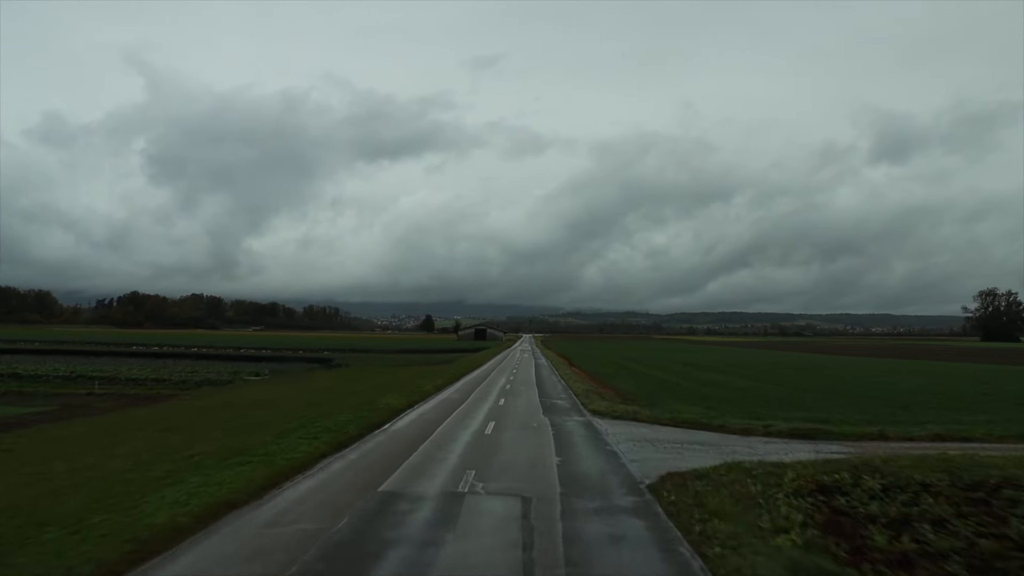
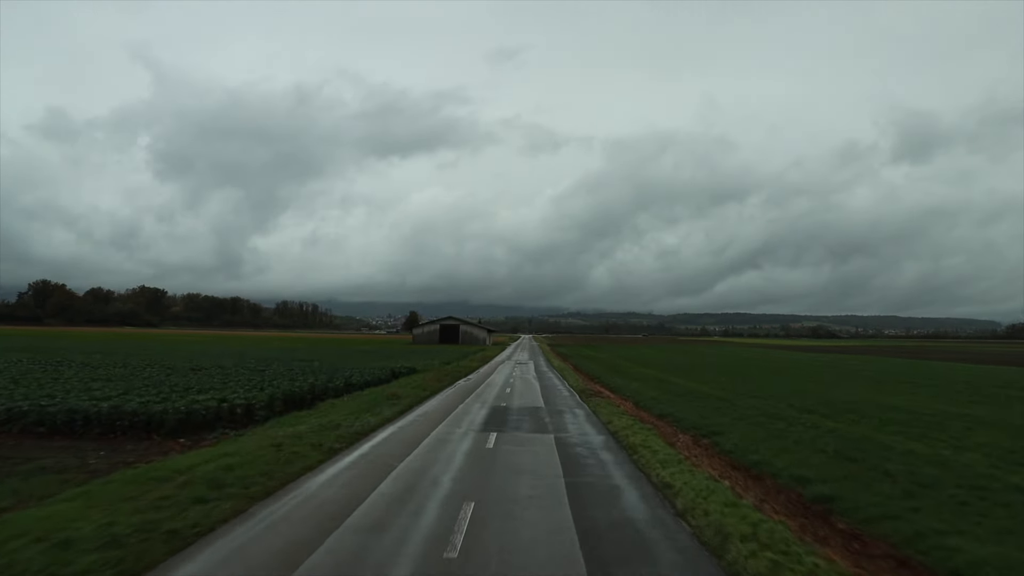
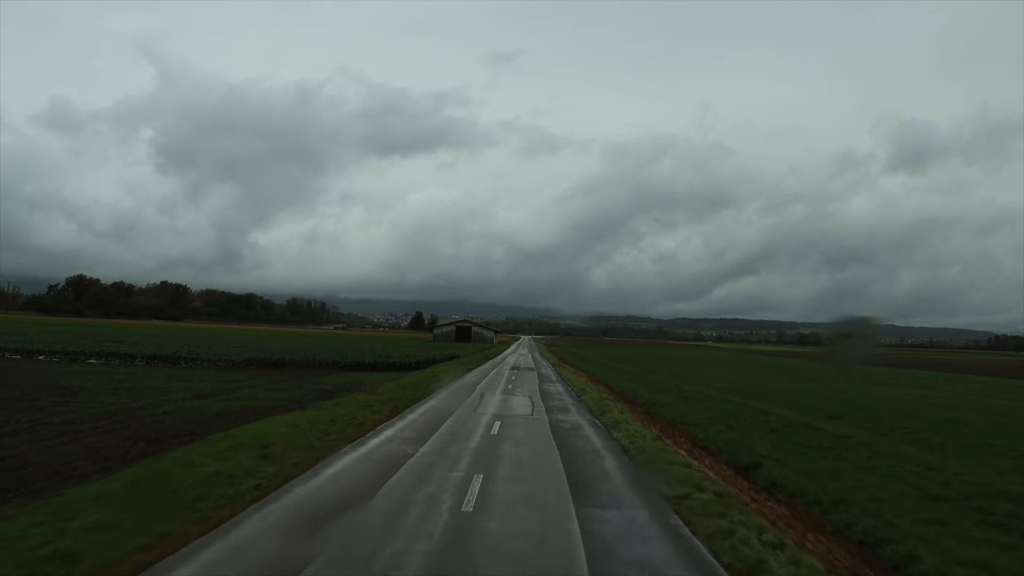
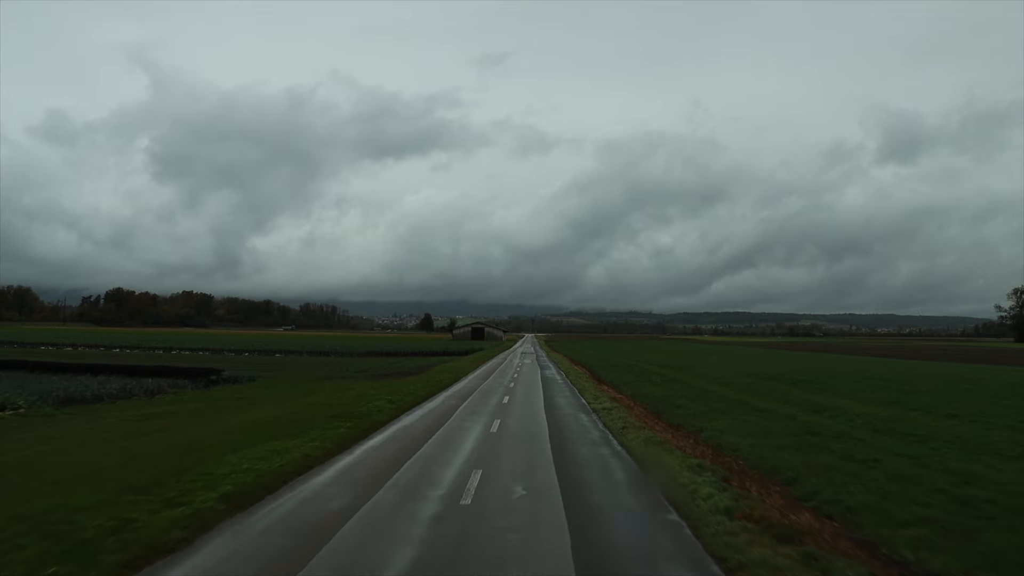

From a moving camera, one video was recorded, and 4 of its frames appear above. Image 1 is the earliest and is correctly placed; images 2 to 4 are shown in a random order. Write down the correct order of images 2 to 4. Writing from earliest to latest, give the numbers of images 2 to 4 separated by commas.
4, 3, 2
